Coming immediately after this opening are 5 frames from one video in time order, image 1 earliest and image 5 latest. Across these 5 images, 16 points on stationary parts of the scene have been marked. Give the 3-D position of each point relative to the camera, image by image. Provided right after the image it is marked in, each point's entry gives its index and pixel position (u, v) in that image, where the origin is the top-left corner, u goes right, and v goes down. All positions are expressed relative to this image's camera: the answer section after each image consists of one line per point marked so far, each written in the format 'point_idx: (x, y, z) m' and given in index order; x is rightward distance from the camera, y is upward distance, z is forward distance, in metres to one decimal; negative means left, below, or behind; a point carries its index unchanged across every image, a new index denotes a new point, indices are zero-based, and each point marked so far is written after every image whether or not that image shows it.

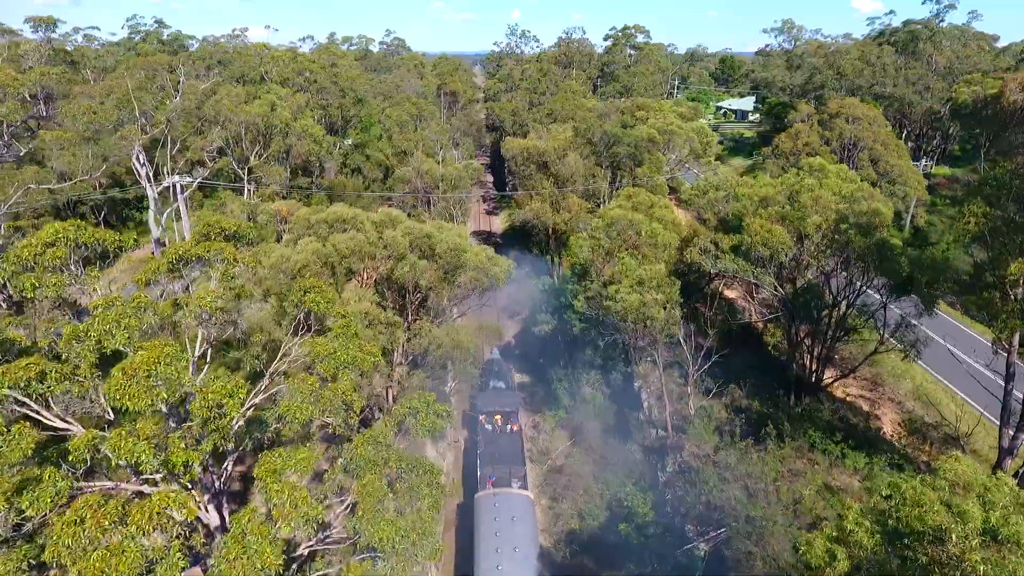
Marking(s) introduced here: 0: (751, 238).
0: (+7.5, +1.6, +19.5) m
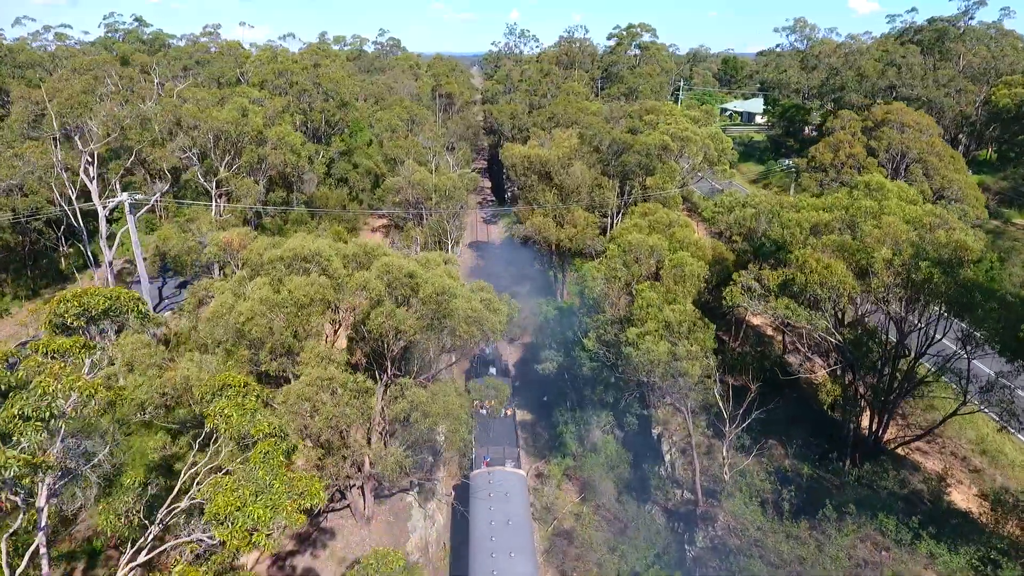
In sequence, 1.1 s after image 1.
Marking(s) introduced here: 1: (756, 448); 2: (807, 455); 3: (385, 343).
0: (+7.5, +0.3, +16.0) m
1: (+7.6, -4.9, +19.4) m
2: (+8.9, -5.1, +18.9) m
3: (-3.0, -1.3, +14.7) m
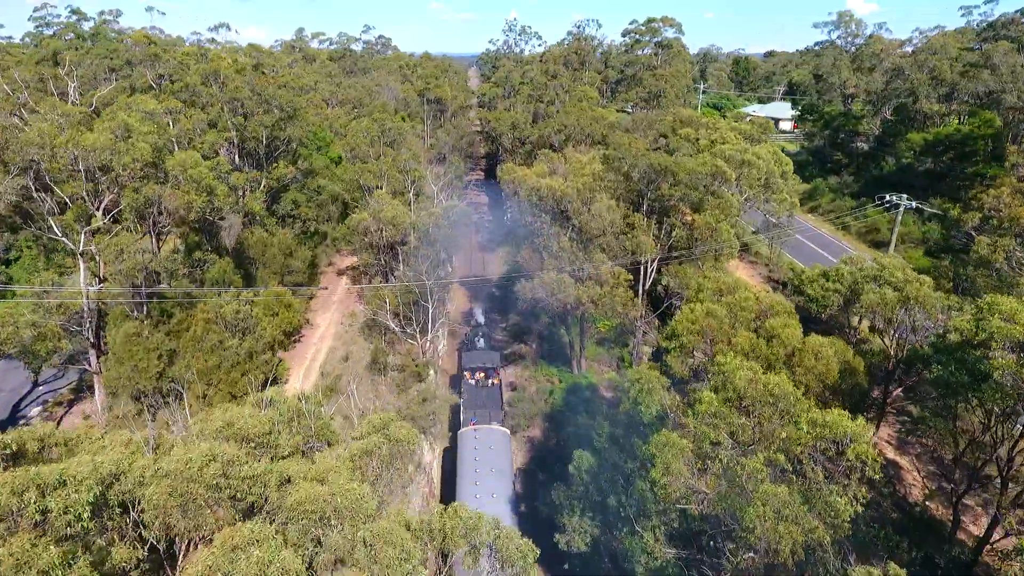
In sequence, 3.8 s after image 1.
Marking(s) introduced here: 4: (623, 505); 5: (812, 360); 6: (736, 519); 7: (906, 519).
0: (+7.7, -2.9, +7.0) m
1: (+7.7, -8.2, +10.3) m
2: (+9.1, -8.3, +9.8) m
3: (-2.8, -4.5, +5.6) m
4: (+2.6, -5.0, +14.6) m
5: (+7.2, -1.7, +14.9) m
6: (+3.9, -4.0, +10.8) m
7: (+10.1, -5.9, +16.1) m
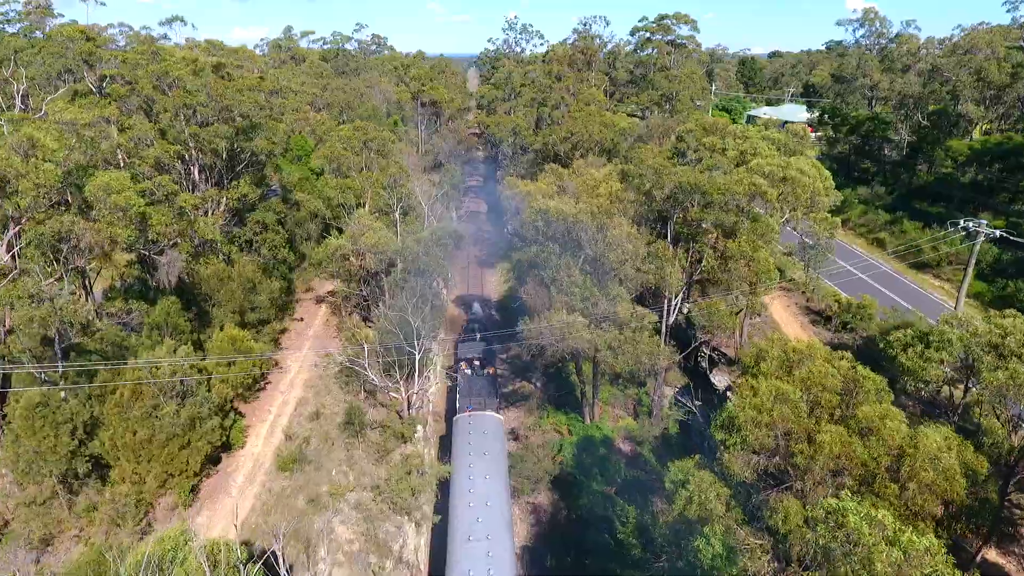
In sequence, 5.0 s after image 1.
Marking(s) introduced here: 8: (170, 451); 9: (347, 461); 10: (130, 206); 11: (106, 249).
0: (+7.8, -4.4, +2.8) m
1: (+7.8, -9.6, +6.1) m
2: (+9.2, -9.7, +5.7) m
3: (-2.7, -6.0, +1.5) m
4: (+2.7, -6.5, +10.5) m
5: (+7.3, -3.2, +10.8) m
6: (+4.0, -5.4, +6.7) m
7: (+10.2, -7.4, +11.9) m
8: (-9.4, -4.5, +17.2) m
9: (-5.3, -5.5, +19.9) m
10: (-10.8, +2.4, +17.8) m
11: (-11.3, +1.2, +17.6) m
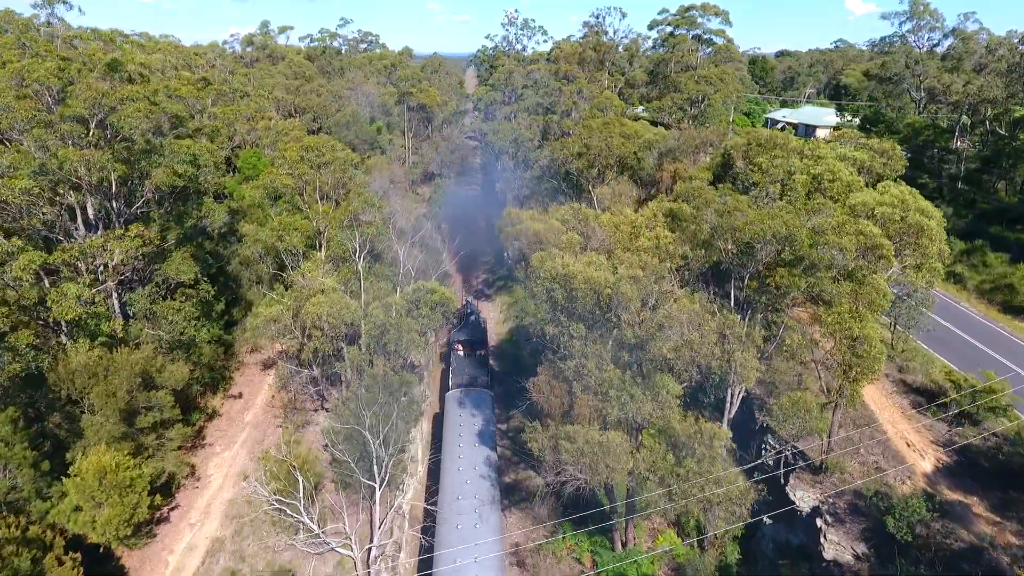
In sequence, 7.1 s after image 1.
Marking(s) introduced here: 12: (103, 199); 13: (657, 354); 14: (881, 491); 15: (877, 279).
0: (+7.9, -6.8, -4.1) m
1: (+8.0, -12.1, -0.7) m
2: (+9.3, -12.2, -1.2) m
3: (-2.6, -8.4, -5.4) m
4: (+2.8, -8.9, +3.6) m
5: (+7.4, -5.6, +3.9) m
6: (+4.1, -7.9, -0.2) m
7: (+10.4, -9.8, +5.1) m
8: (-9.3, -6.9, +10.3) m
9: (-5.1, -7.9, +13.0) m
10: (-10.7, 0.0, +10.8) m
11: (-11.2, -1.2, +10.6) m
12: (-11.7, +2.6, +18.0) m
13: (+3.5, -1.5, +15.2) m
14: (+10.1, -5.5, +17.1) m
15: (+9.8, +0.1, +16.7) m
